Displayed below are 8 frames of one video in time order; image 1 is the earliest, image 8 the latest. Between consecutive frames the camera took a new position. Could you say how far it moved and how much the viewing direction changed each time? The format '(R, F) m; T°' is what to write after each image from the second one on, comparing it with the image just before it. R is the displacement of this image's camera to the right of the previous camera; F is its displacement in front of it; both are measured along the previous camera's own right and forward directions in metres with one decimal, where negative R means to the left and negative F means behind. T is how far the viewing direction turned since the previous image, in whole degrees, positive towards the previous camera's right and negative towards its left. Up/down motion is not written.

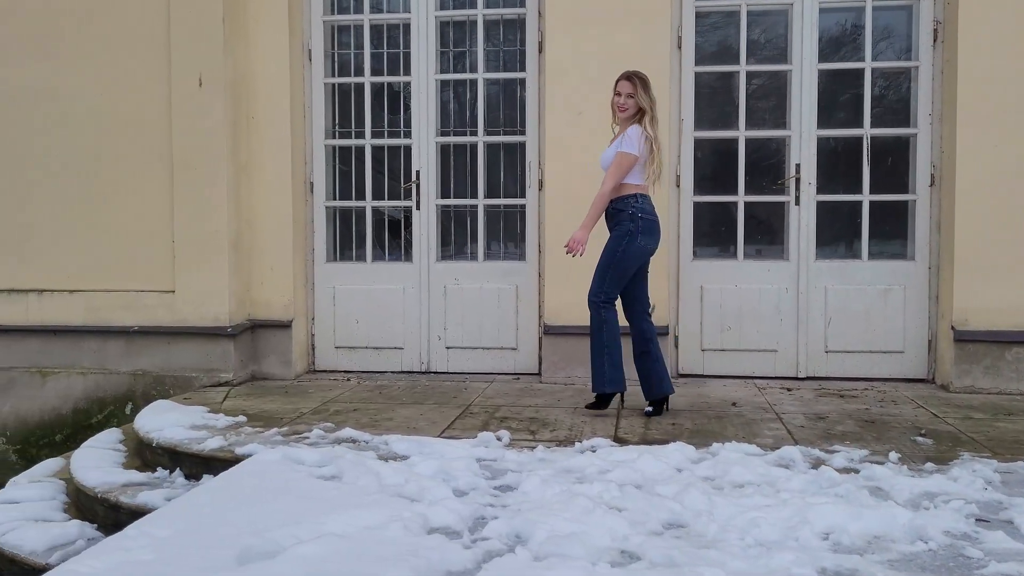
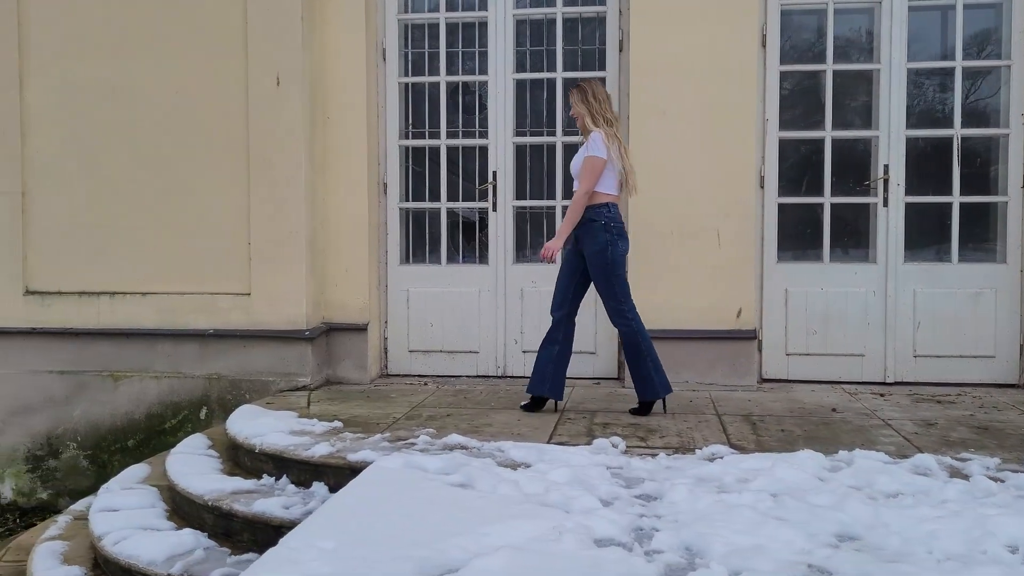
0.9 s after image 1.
(-0.4, +0.1) m; 0°
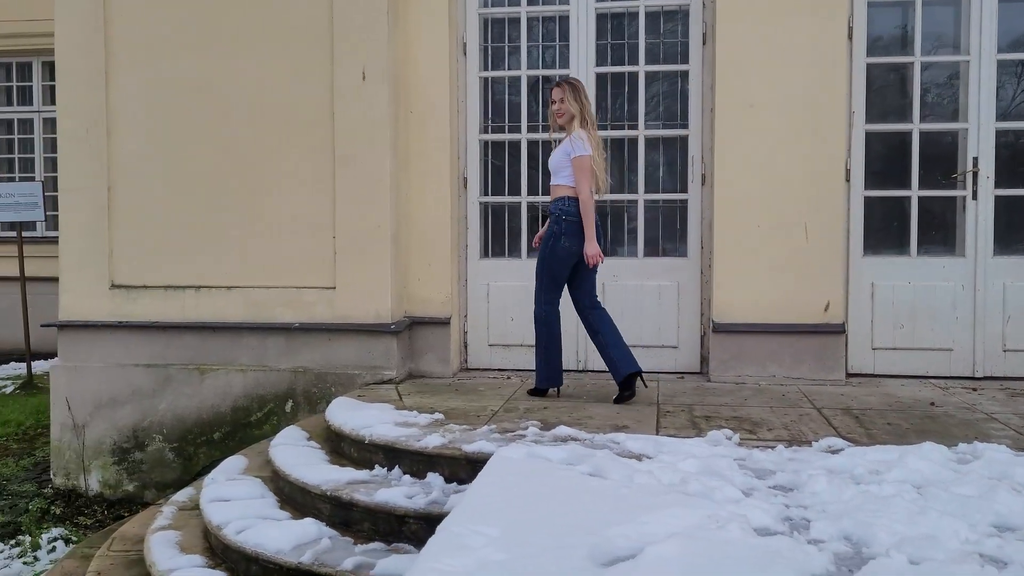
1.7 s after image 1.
(-0.3, 0.0) m; -1°
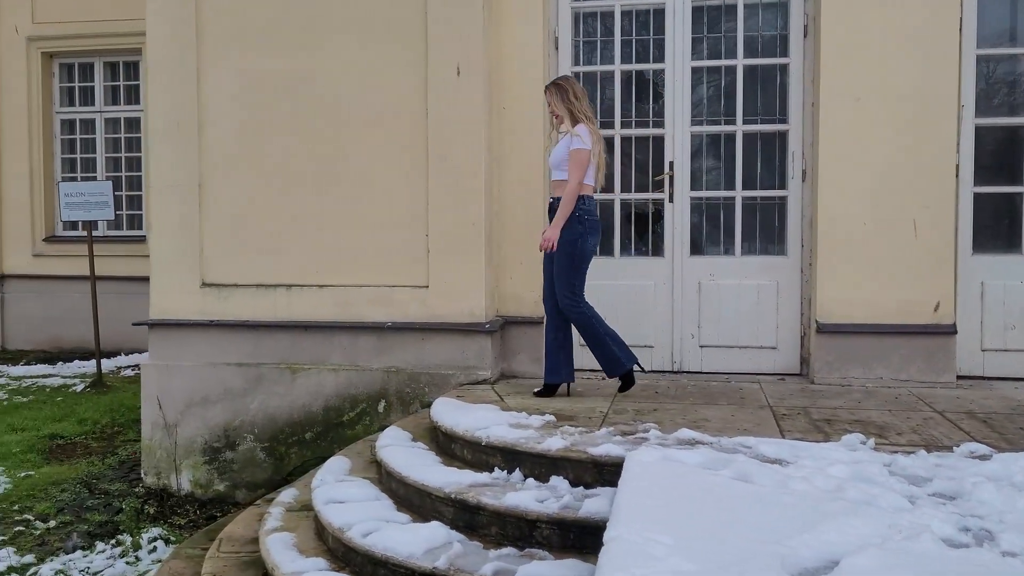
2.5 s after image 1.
(-0.3, +0.1) m; -2°
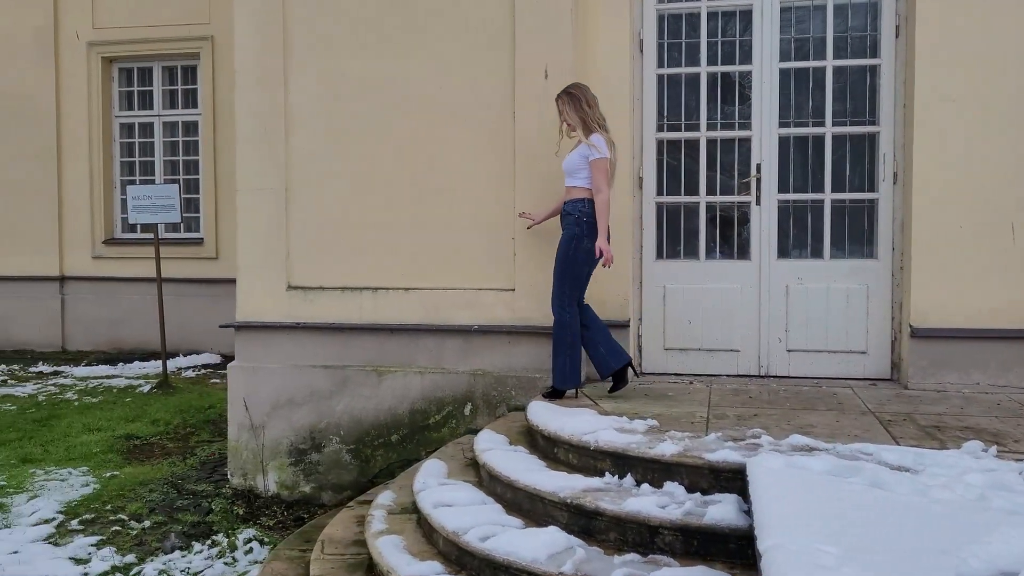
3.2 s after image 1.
(-0.3, 0.0) m; -2°
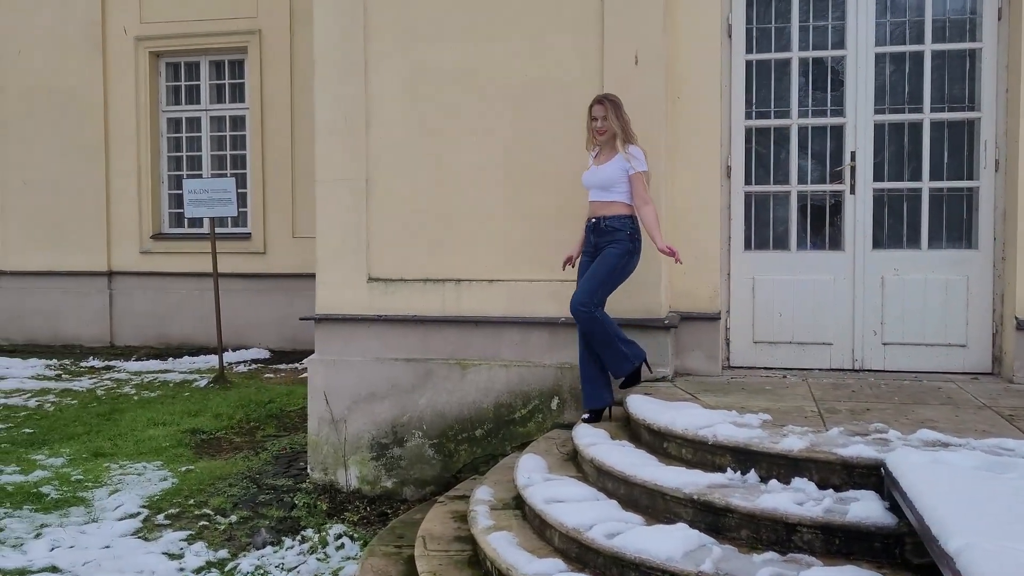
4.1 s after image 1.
(-0.3, +0.1) m; -1°
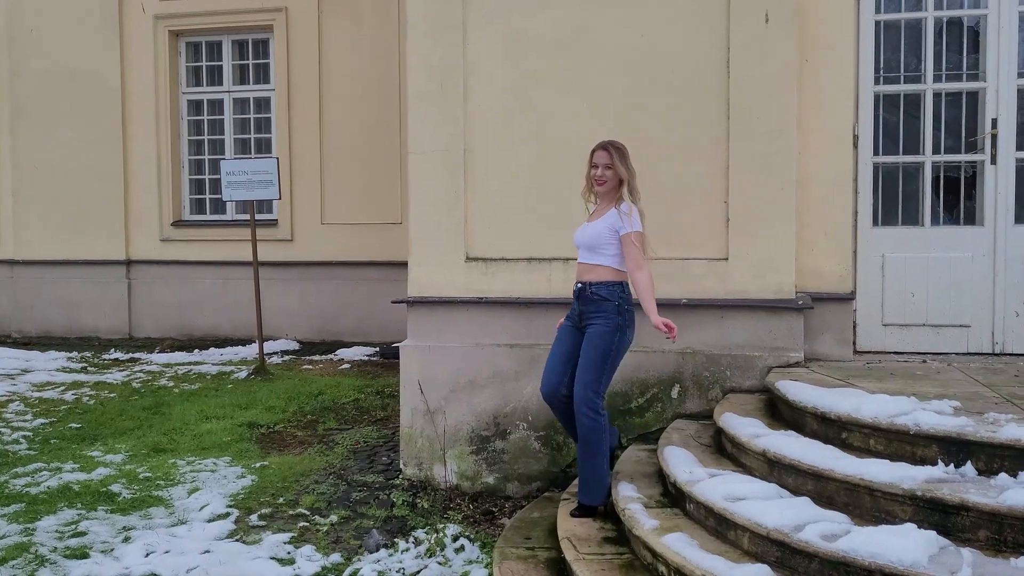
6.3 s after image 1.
(-0.6, +0.3) m; +1°
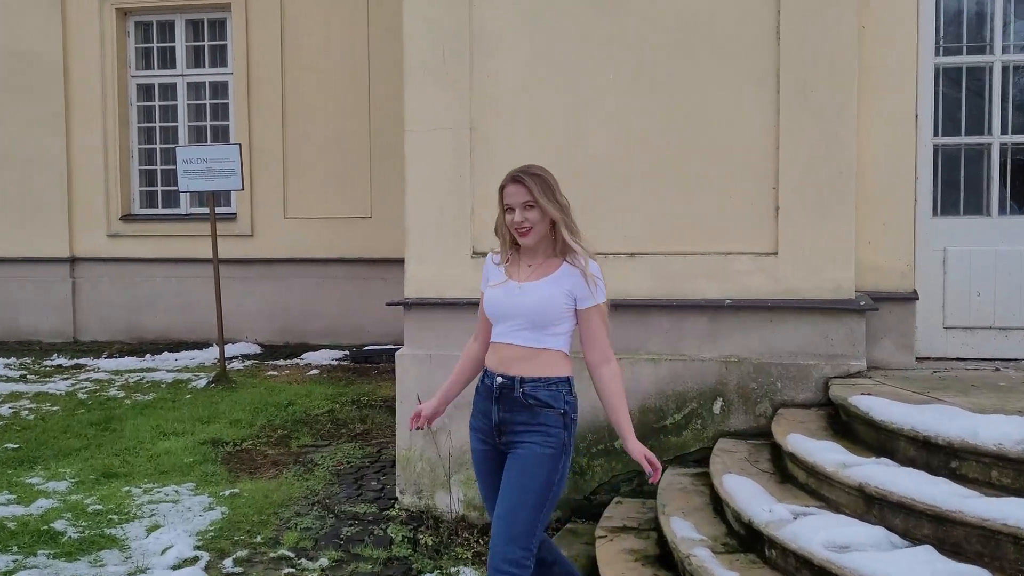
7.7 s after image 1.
(-0.2, +0.6) m; +3°
